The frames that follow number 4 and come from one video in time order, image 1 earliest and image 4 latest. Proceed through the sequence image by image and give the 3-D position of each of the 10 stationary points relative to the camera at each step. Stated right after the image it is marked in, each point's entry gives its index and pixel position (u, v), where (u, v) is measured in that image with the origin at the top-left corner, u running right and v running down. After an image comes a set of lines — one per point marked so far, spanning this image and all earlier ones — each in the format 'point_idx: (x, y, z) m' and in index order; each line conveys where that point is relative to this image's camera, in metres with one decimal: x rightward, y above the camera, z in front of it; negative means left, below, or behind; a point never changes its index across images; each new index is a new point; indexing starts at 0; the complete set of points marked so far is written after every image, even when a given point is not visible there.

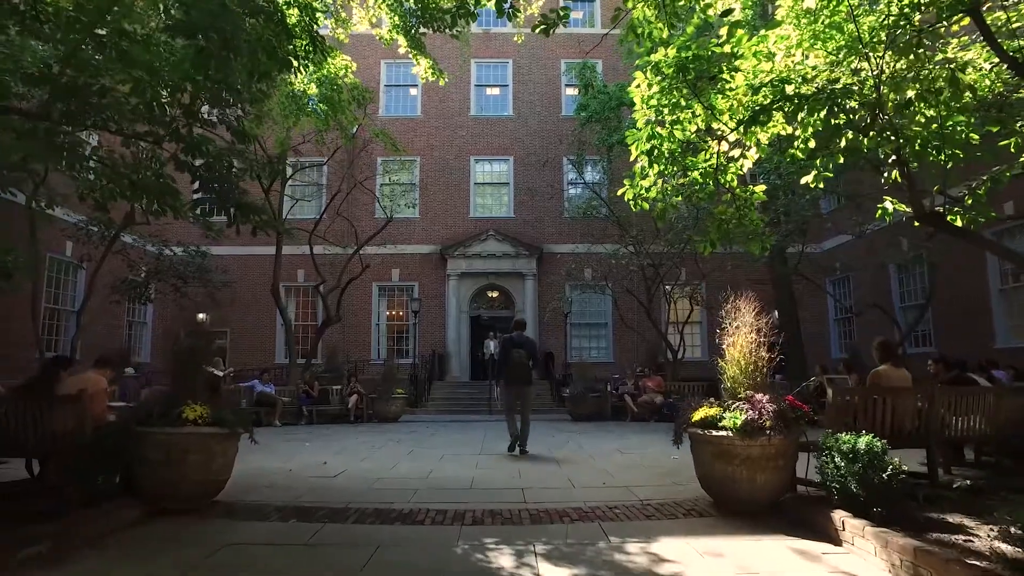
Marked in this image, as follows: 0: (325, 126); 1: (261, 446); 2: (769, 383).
0: (-3.7, +3.2, +13.3) m
1: (-3.6, -2.3, +10.1) m
2: (+2.1, -0.8, +5.5) m
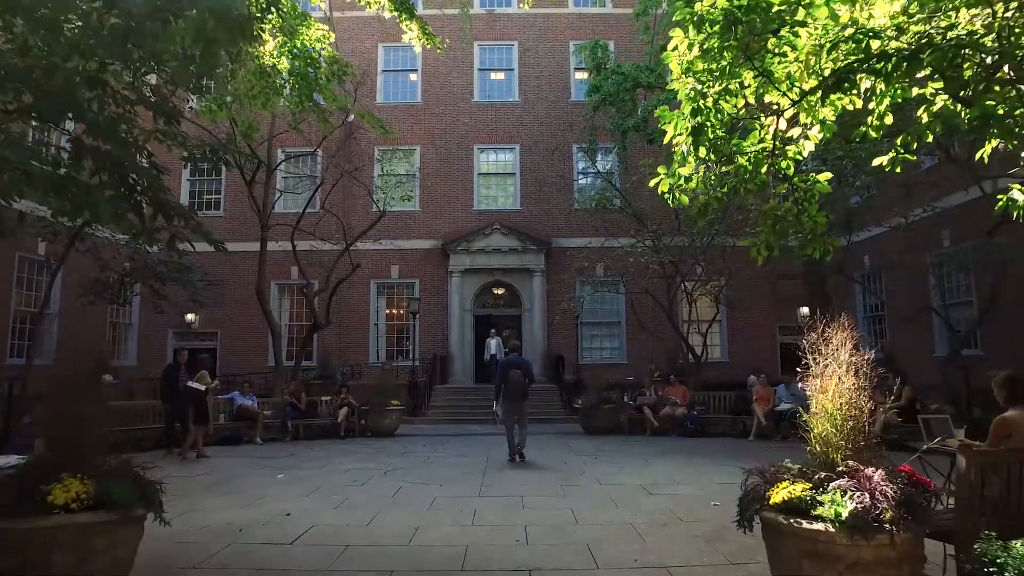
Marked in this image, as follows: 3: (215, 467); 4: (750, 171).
0: (-3.6, +3.1, +11.7) m
1: (-3.6, -2.5, +8.6) m
2: (+2.1, -0.9, +4.0) m
3: (-4.4, -2.7, +10.3) m
4: (+2.3, +1.1, +6.6) m
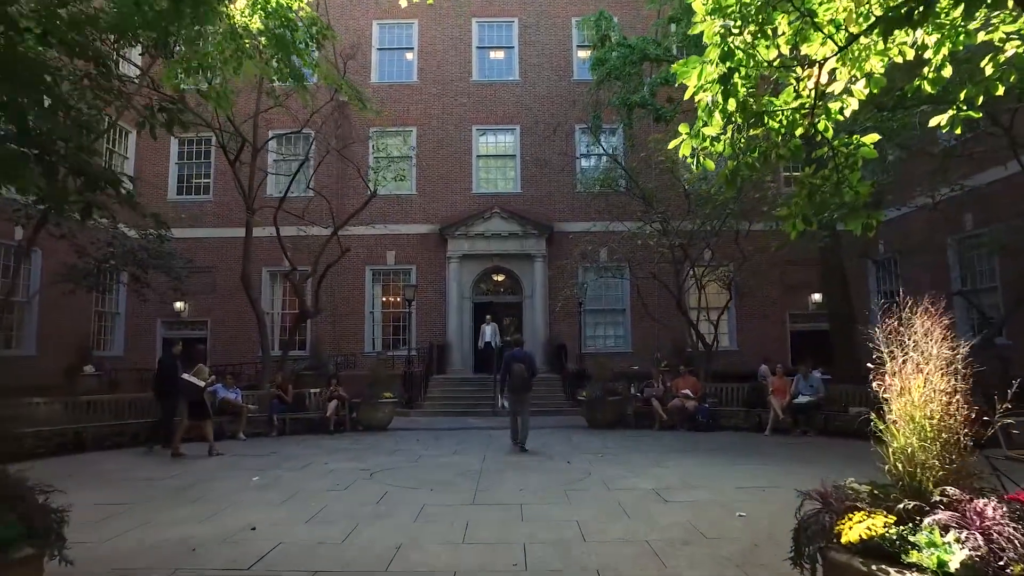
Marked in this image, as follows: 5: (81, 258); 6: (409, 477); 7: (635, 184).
0: (-3.6, +3.4, +10.8) m
1: (-3.6, -2.3, +7.8) m
2: (+2.1, -0.8, +3.1) m
3: (-4.4, -2.5, +9.4) m
4: (+2.3, +1.3, +5.7) m
5: (-9.8, +0.7, +15.5) m
6: (-1.3, -2.3, +8.5) m
7: (+3.0, +2.5, +16.7) m
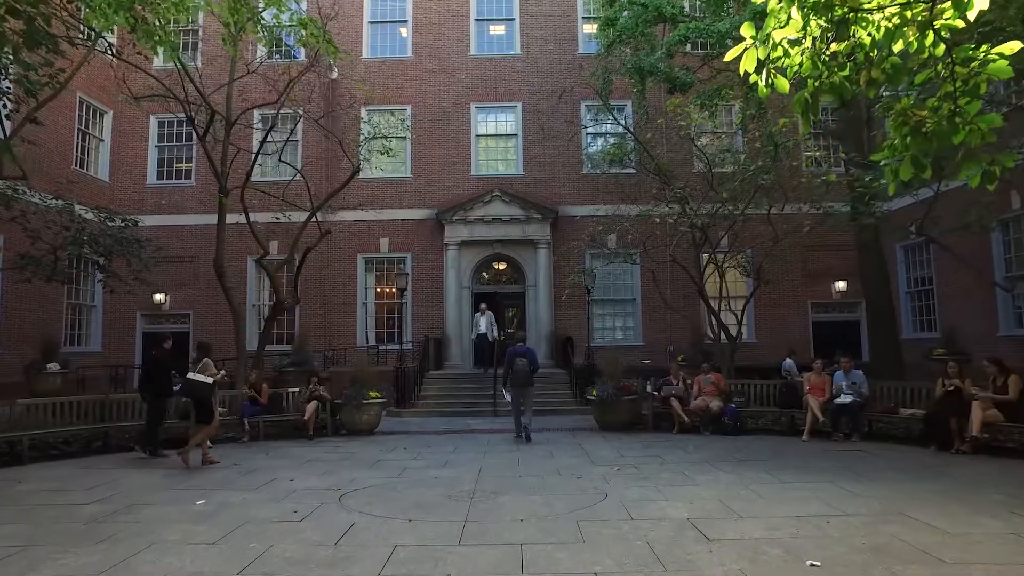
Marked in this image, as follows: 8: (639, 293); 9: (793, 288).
0: (-3.7, +3.6, +9.2) m
1: (-3.6, -2.1, +6.3) m
2: (+2.0, -0.6, +1.5) m
3: (-4.4, -2.3, +7.9) m
4: (+2.2, +1.5, +4.1) m
5: (-9.7, +0.9, +14.0) m
6: (-1.3, -2.2, +7.0) m
7: (+3.0, +2.8, +15.1) m
8: (+3.6, -0.1, +19.1) m
9: (+7.6, 0.0, +18.3) m
